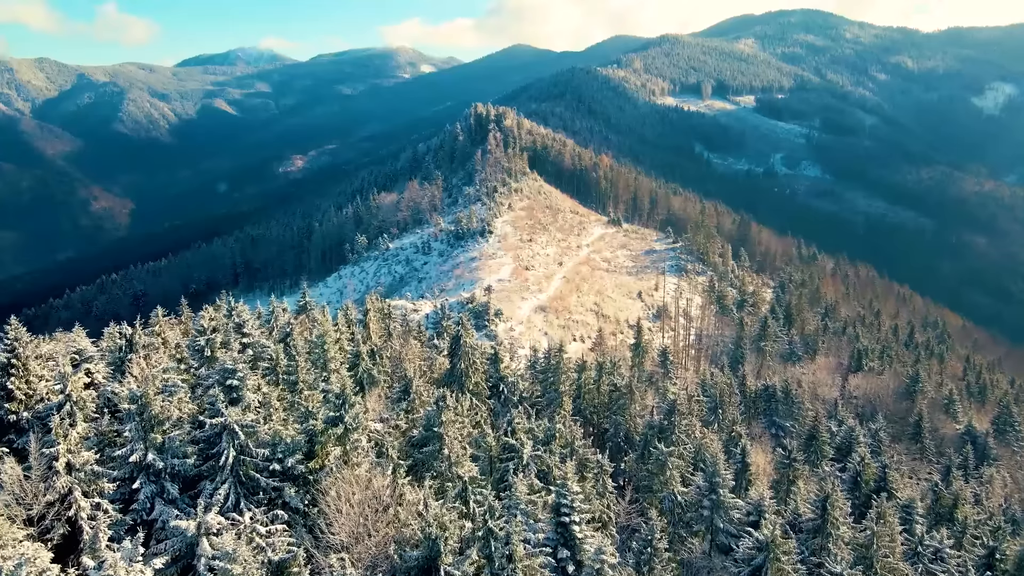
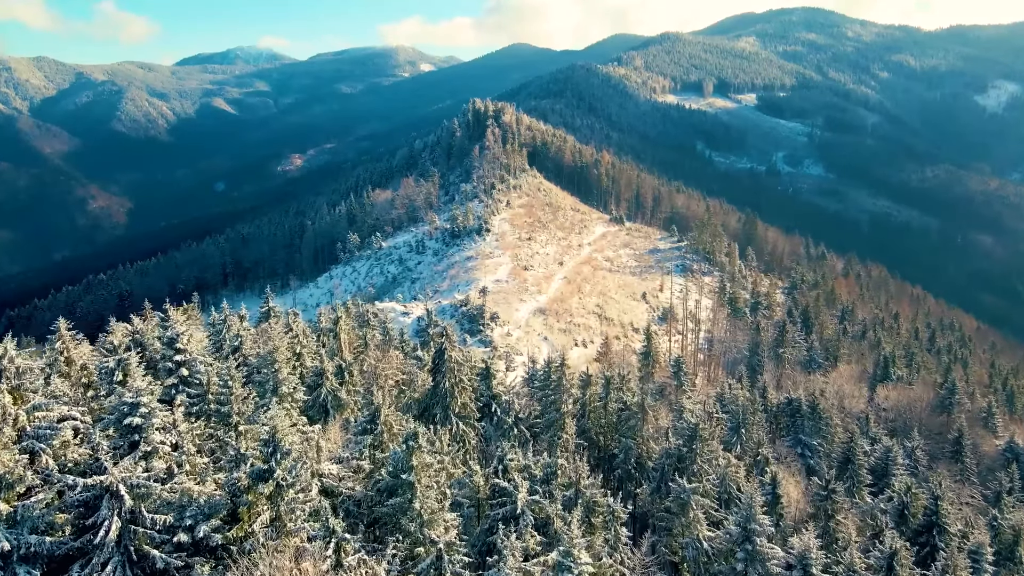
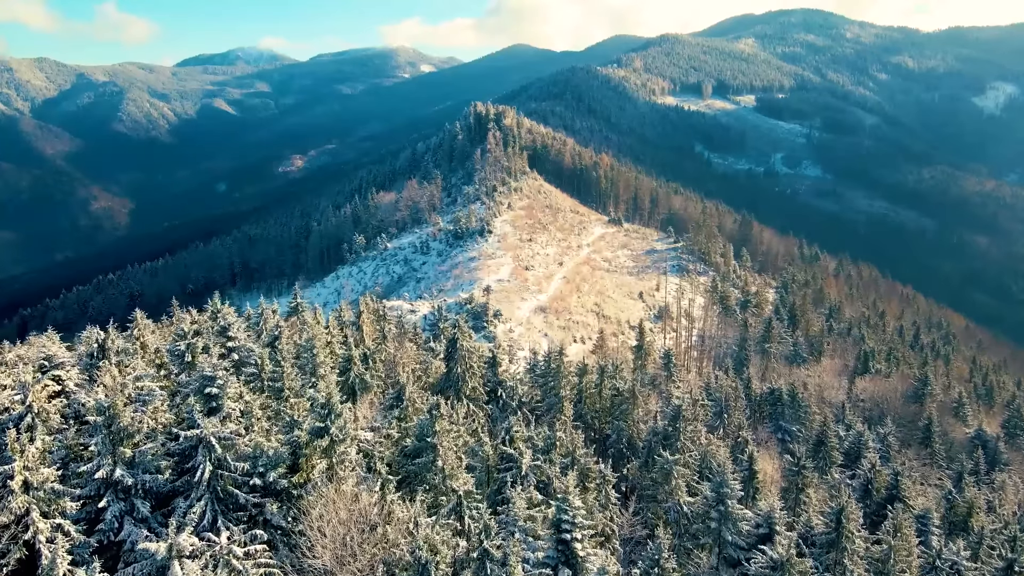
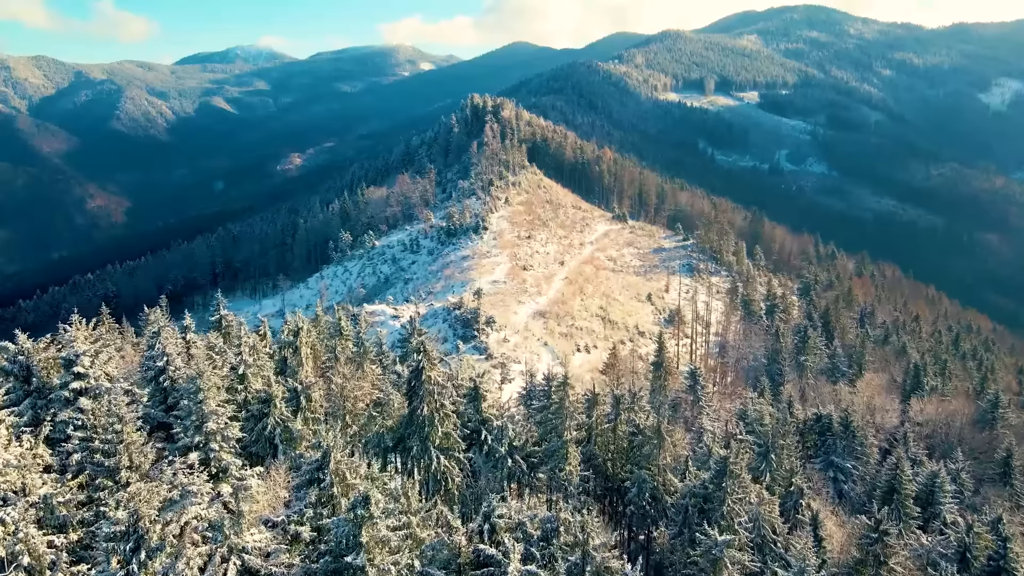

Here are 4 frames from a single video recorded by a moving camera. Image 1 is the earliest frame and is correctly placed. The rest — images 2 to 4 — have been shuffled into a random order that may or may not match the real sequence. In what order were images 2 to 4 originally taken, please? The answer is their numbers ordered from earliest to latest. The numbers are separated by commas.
3, 2, 4
